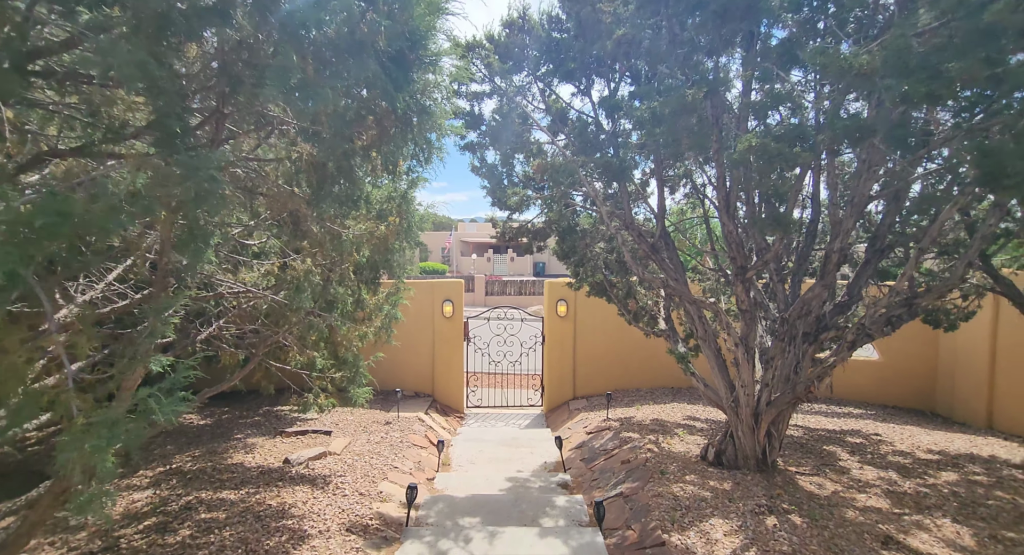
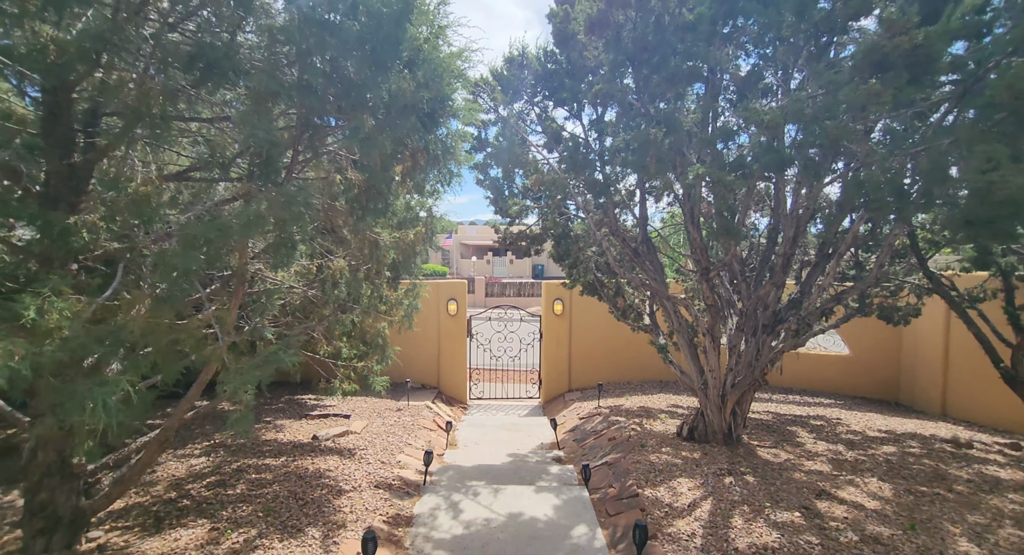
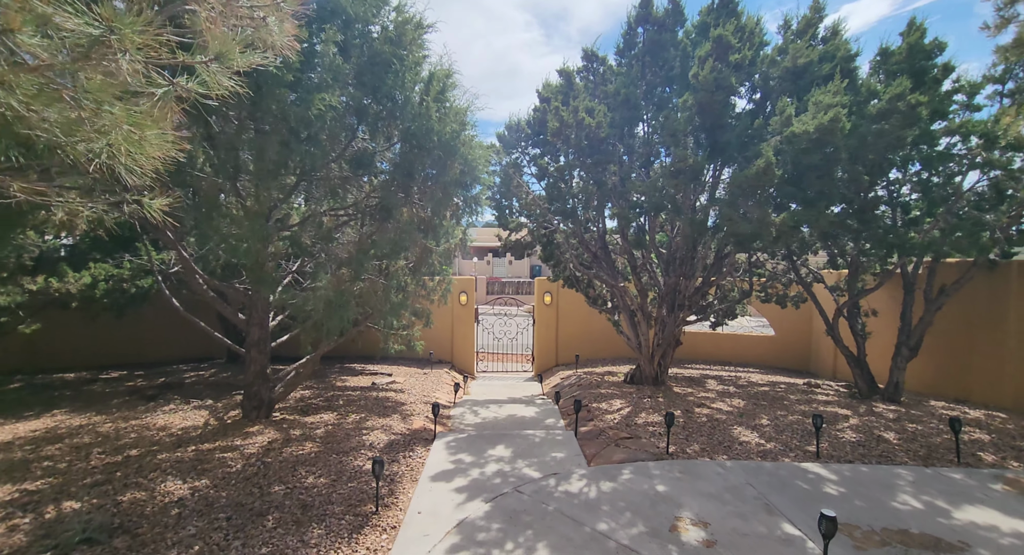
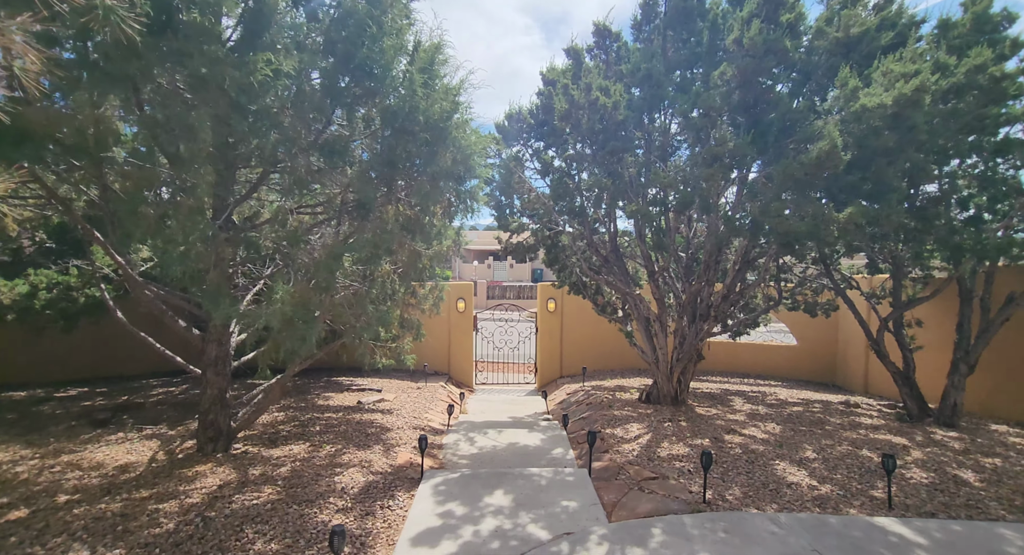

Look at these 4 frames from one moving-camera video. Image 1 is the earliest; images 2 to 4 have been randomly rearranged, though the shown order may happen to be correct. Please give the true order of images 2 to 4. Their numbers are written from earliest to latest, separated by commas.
2, 4, 3
